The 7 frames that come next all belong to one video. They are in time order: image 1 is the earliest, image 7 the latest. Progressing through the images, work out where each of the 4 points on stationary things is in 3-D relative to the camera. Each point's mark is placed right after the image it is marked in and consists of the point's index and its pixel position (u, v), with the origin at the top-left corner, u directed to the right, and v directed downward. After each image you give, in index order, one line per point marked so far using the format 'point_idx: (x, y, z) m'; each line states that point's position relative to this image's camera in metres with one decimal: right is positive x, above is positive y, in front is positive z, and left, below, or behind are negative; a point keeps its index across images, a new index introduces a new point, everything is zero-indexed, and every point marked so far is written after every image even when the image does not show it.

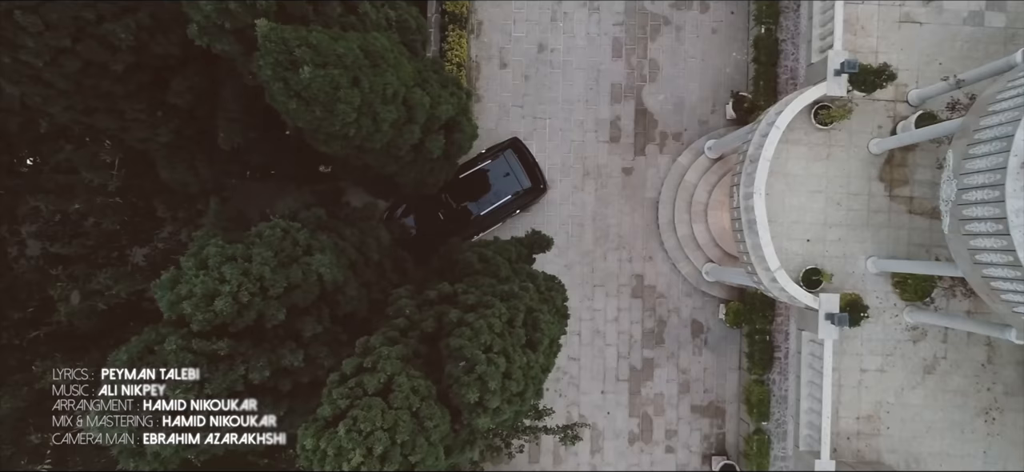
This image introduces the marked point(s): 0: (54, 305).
0: (-7.3, -1.1, +11.7) m
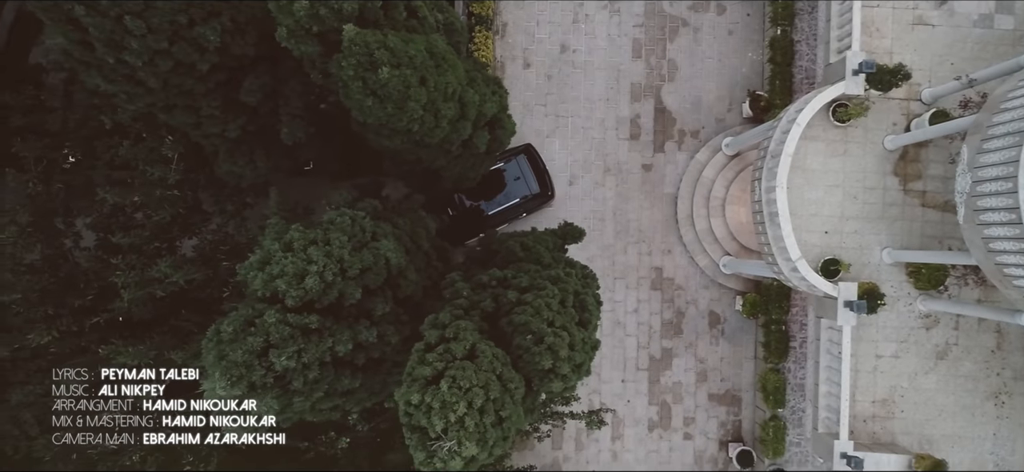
0: (-6.7, -1.0, +12.3) m
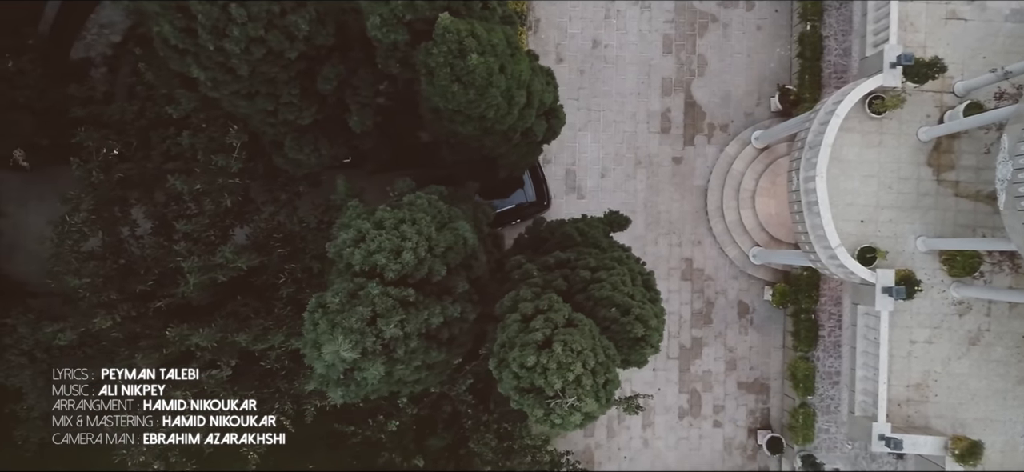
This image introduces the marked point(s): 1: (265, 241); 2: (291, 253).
0: (-5.9, -0.7, +12.6) m
1: (-4.3, -0.1, +12.6) m
2: (-3.8, -0.3, +12.6) m
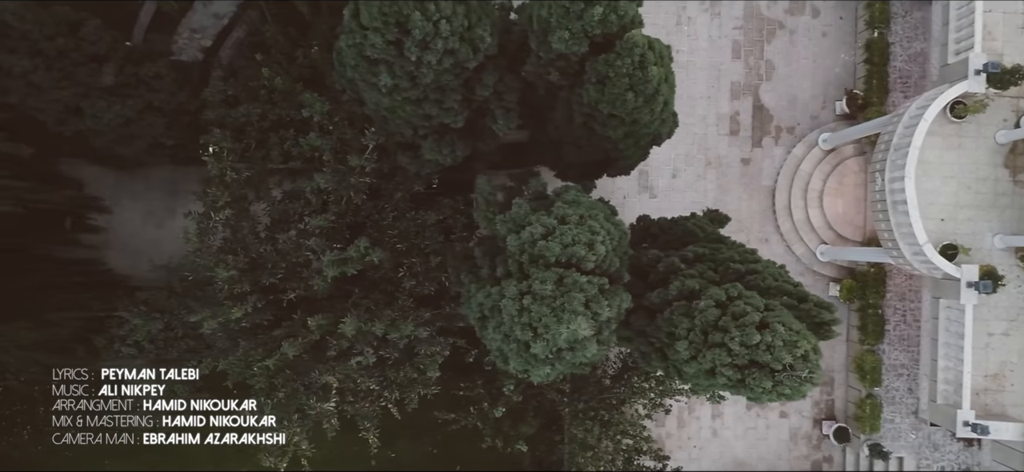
0: (-4.0, -0.7, +13.4) m
1: (-2.4, 0.0, +13.4) m
2: (-1.9, -0.2, +13.3) m
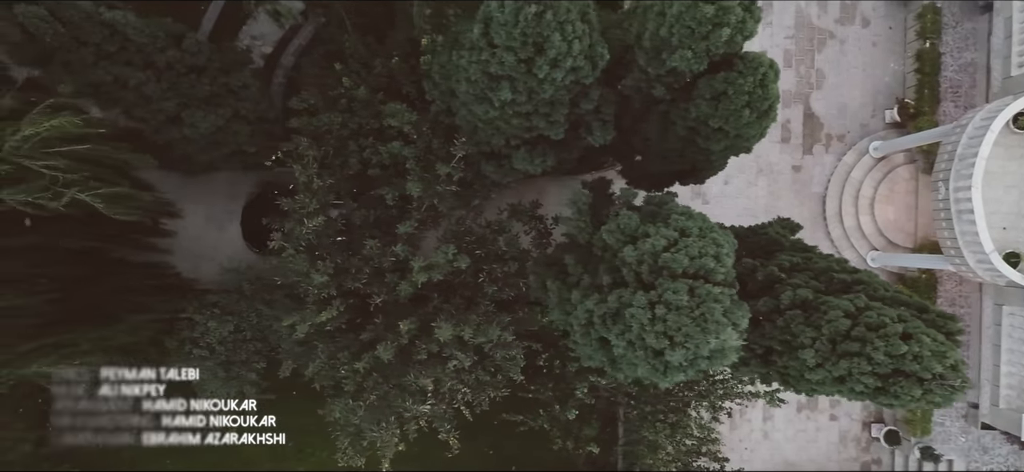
0: (-2.5, -0.8, +13.7) m
1: (-0.9, -0.1, +13.7) m
2: (-0.5, -0.3, +13.6) m
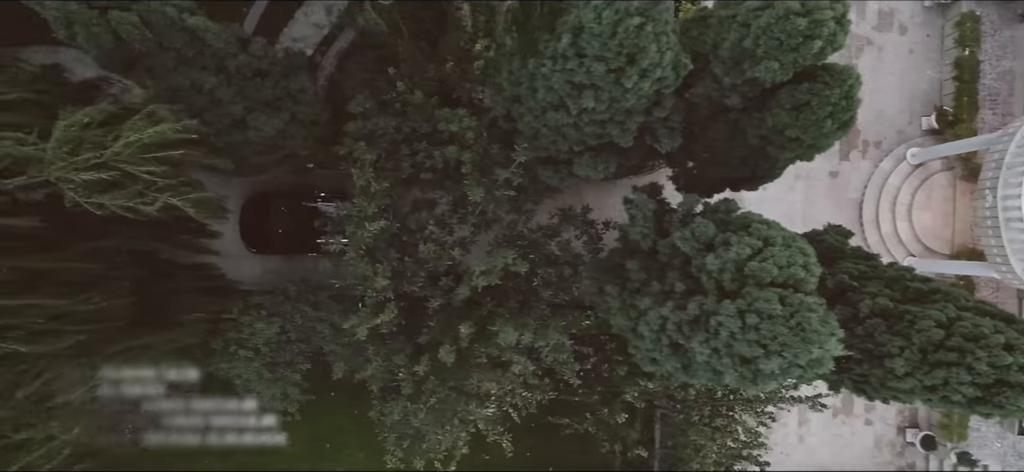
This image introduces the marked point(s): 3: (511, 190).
0: (-1.5, -0.9, +13.8) m
1: (+0.1, -0.2, +13.8) m
2: (+0.6, -0.4, +13.7) m
3: (-0.1, +0.9, +13.6) m
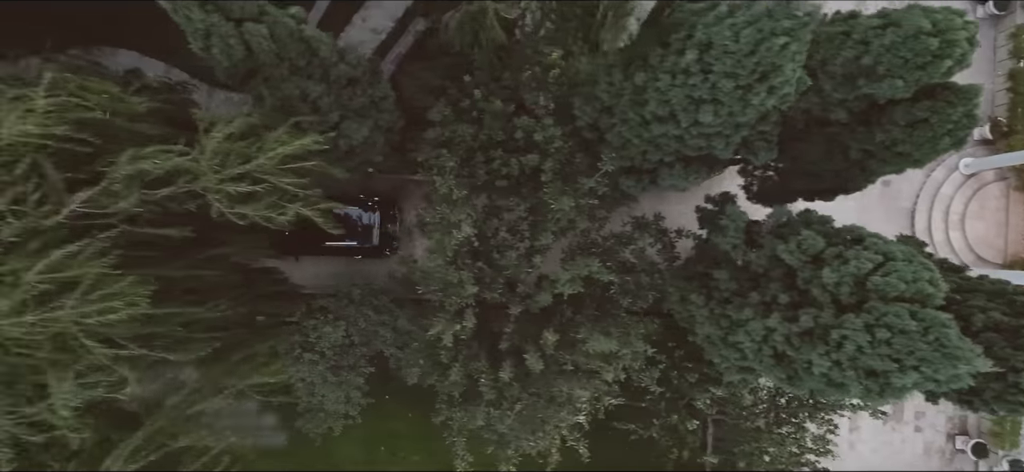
0: (-0.1, -1.0, +13.9) m
1: (+1.5, -0.4, +13.9) m
2: (+2.0, -0.6, +13.9) m
3: (+1.4, +0.7, +13.8) m
